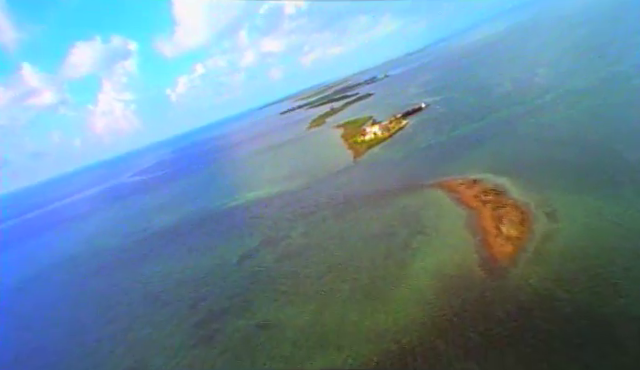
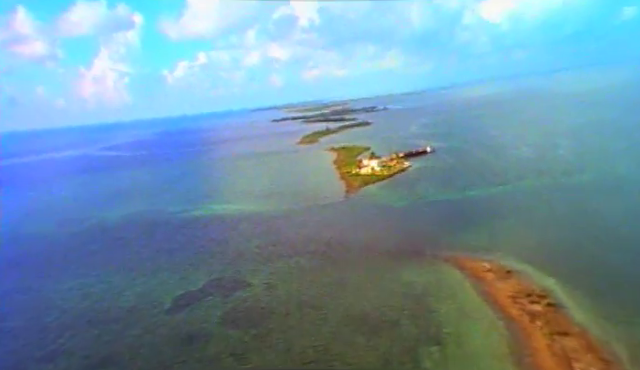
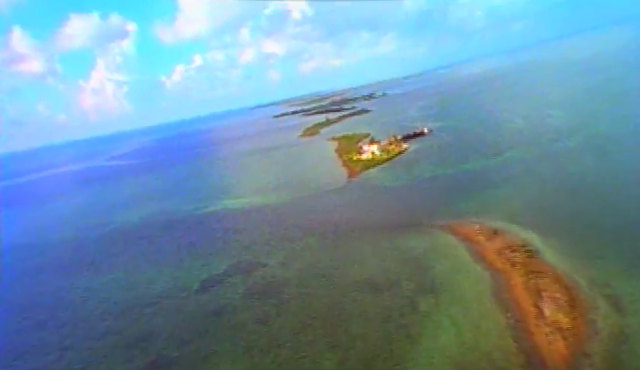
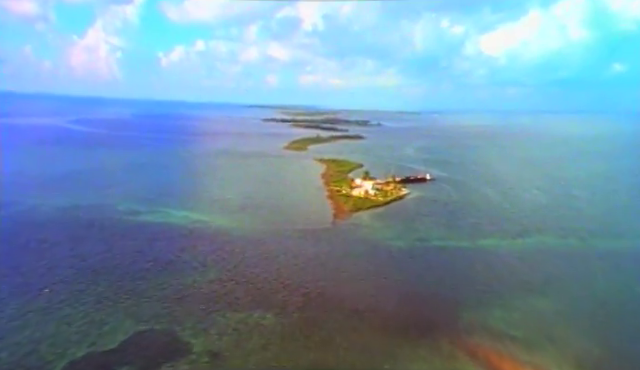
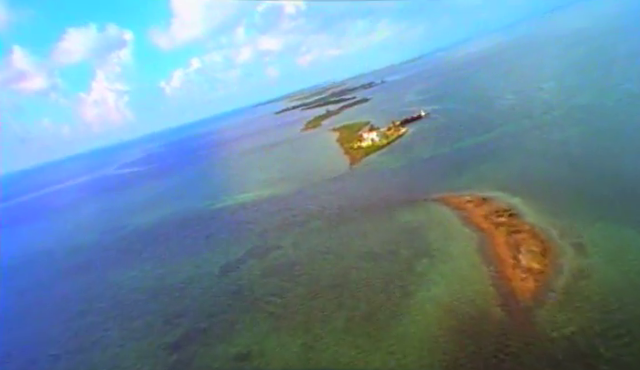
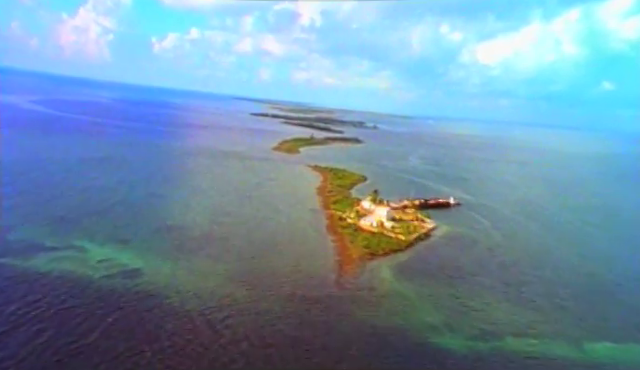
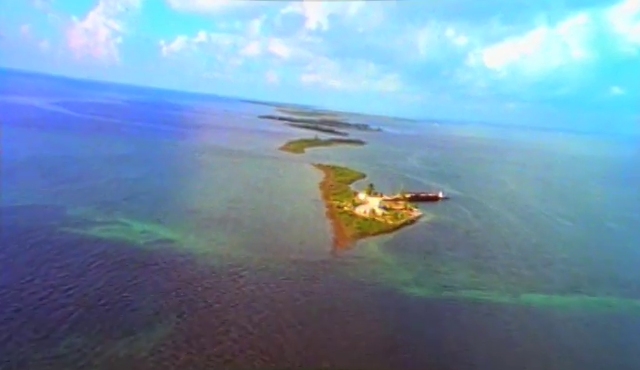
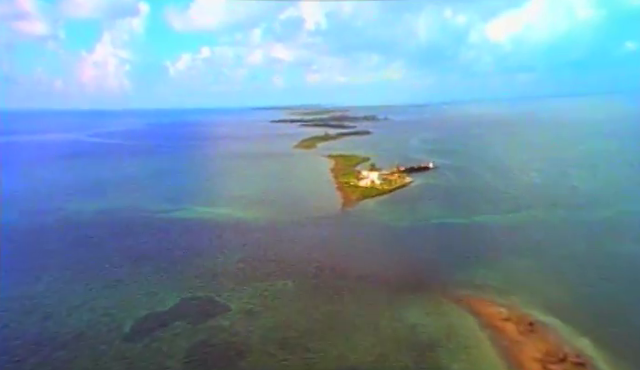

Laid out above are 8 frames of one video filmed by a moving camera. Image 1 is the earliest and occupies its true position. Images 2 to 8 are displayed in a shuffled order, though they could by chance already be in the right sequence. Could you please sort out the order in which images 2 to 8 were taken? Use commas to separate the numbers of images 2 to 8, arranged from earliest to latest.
5, 3, 2, 8, 4, 7, 6
